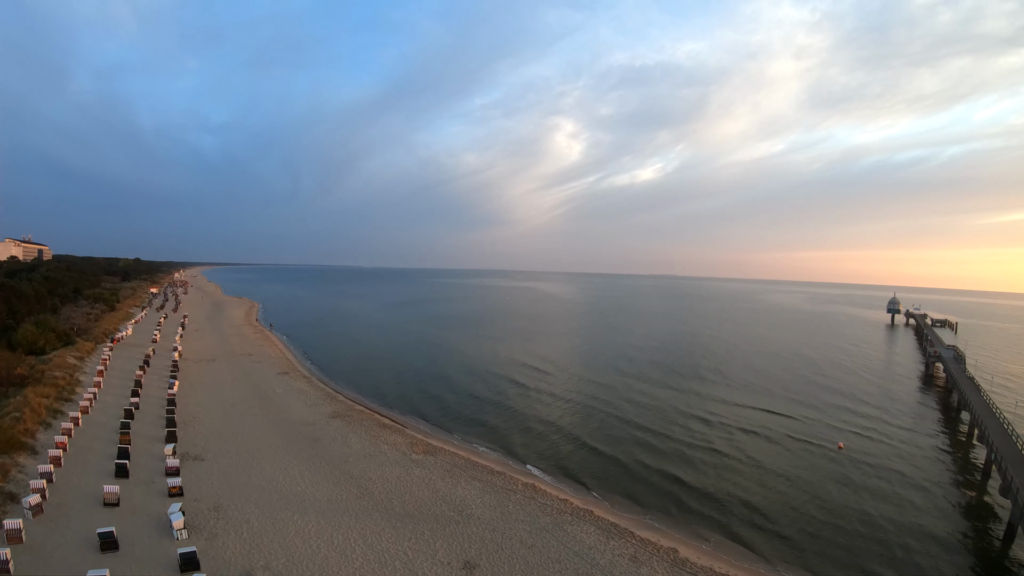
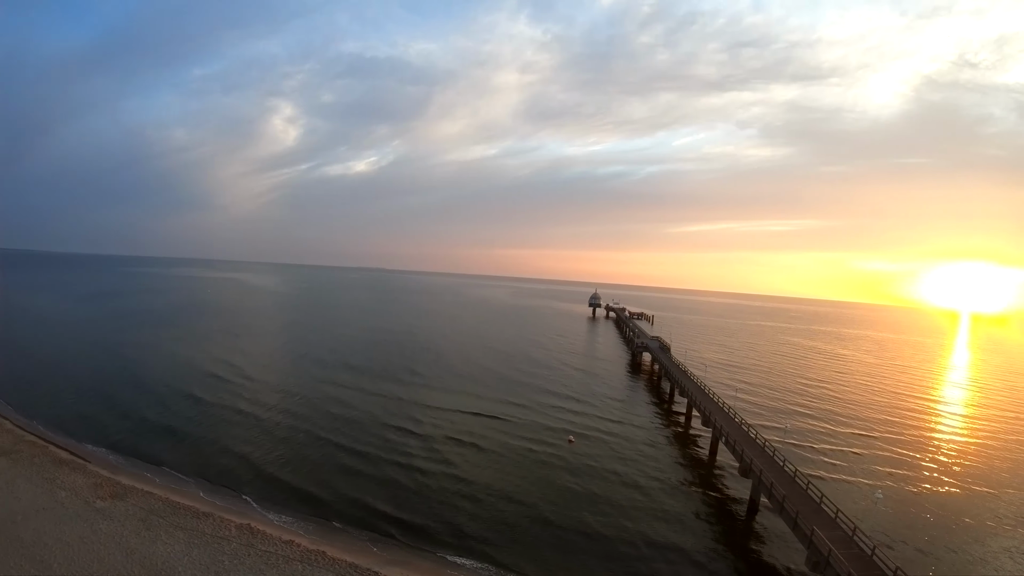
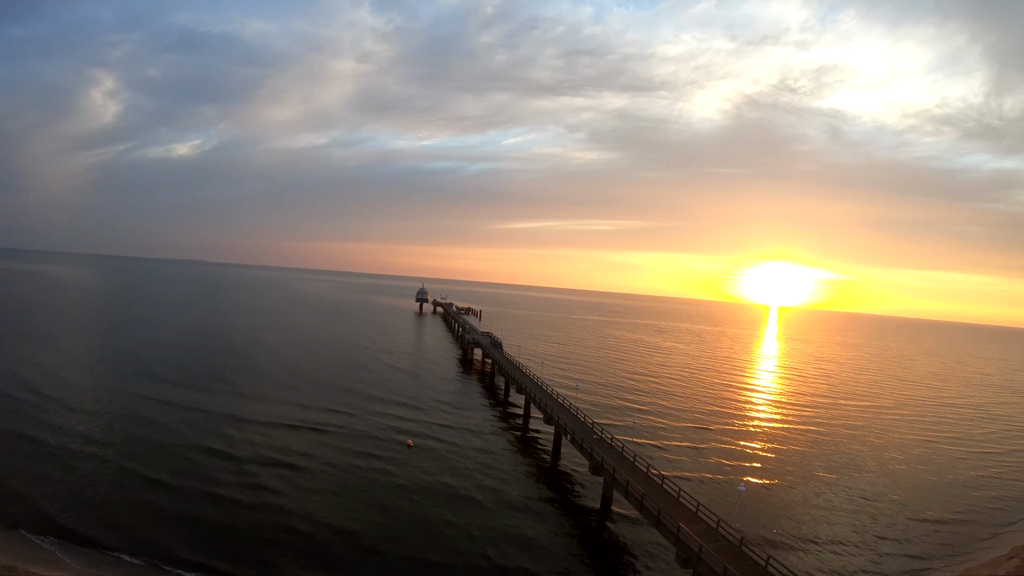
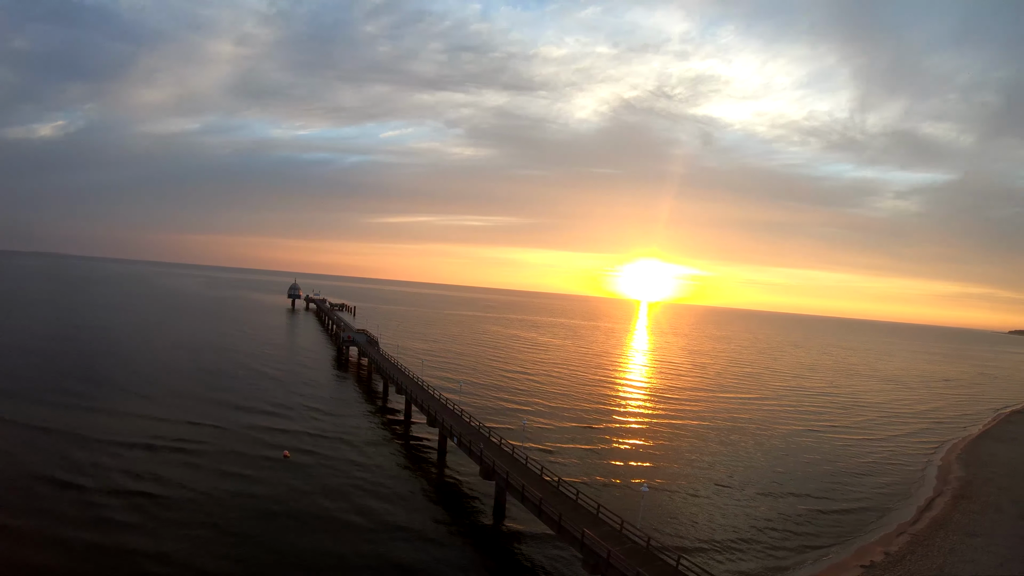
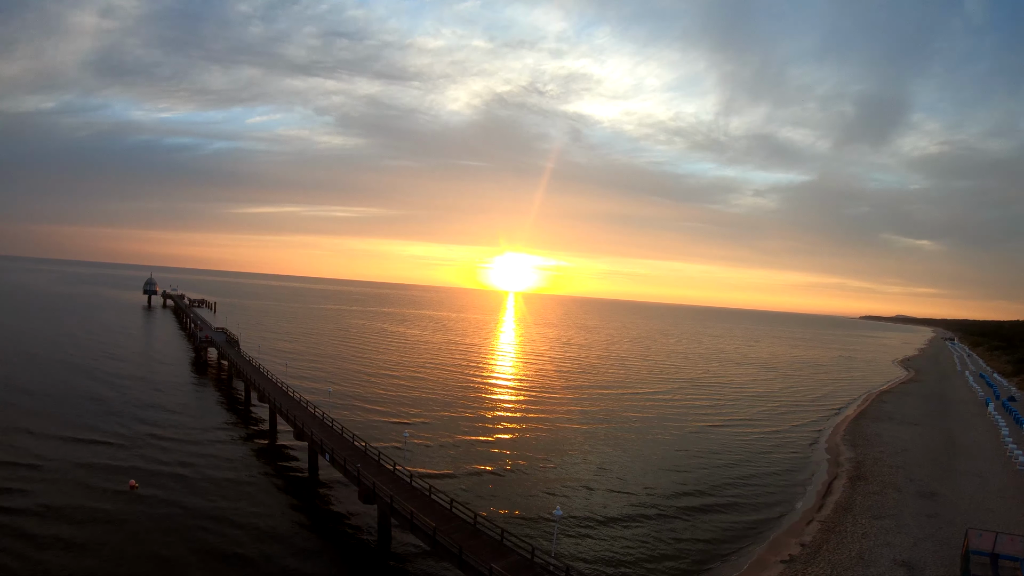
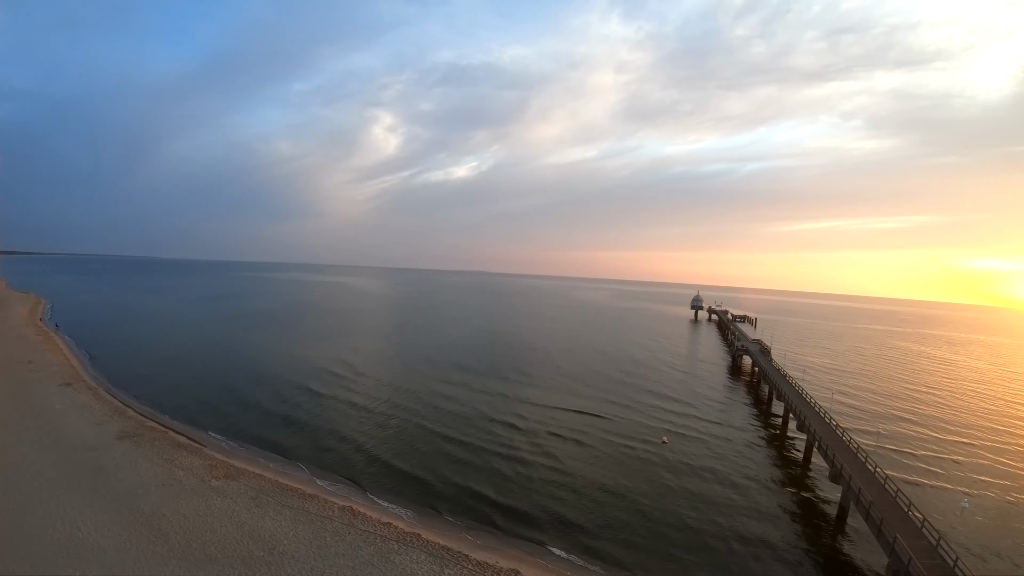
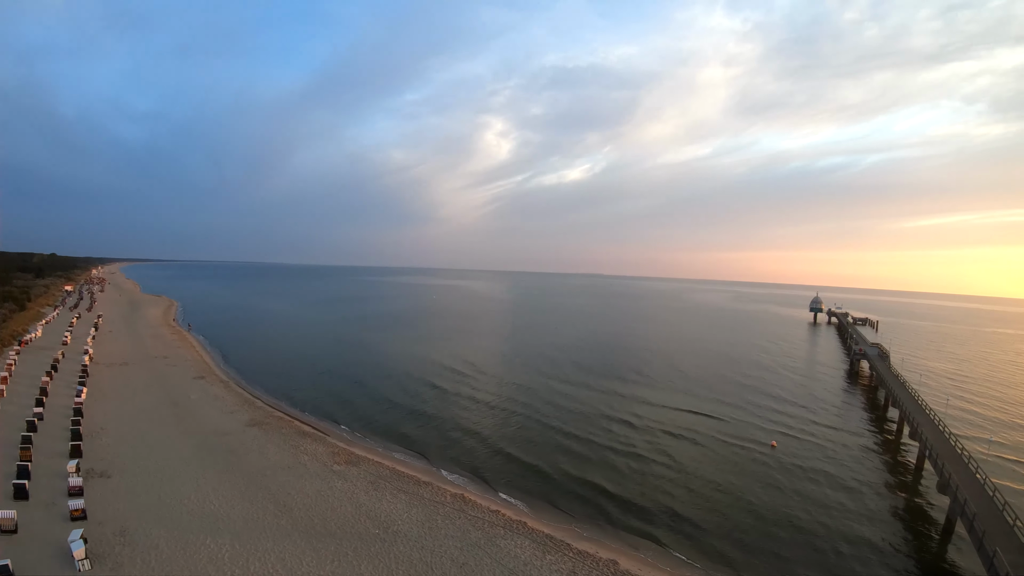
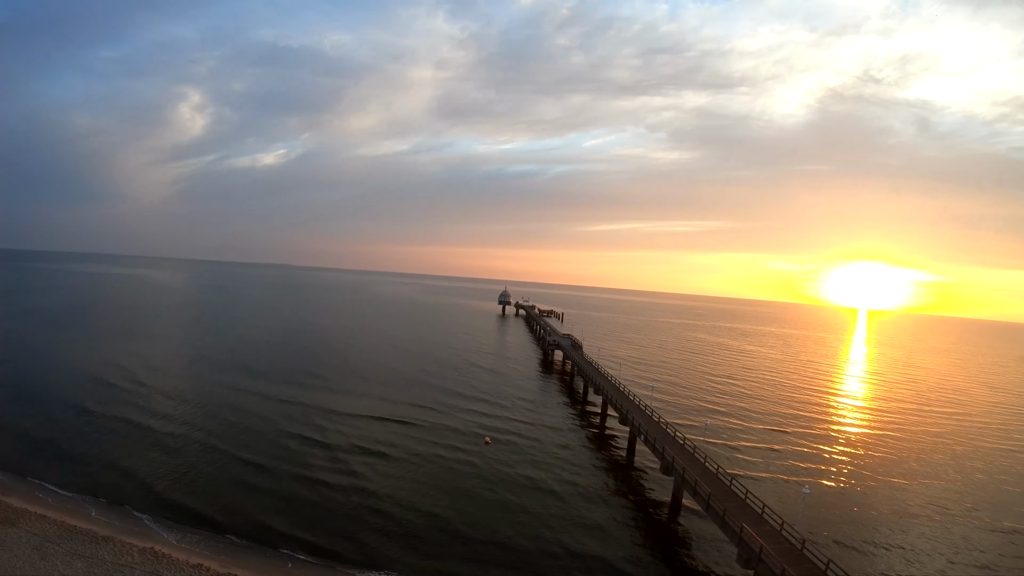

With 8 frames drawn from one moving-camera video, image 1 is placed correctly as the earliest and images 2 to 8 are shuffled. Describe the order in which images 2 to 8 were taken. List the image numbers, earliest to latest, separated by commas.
7, 6, 2, 8, 3, 4, 5
